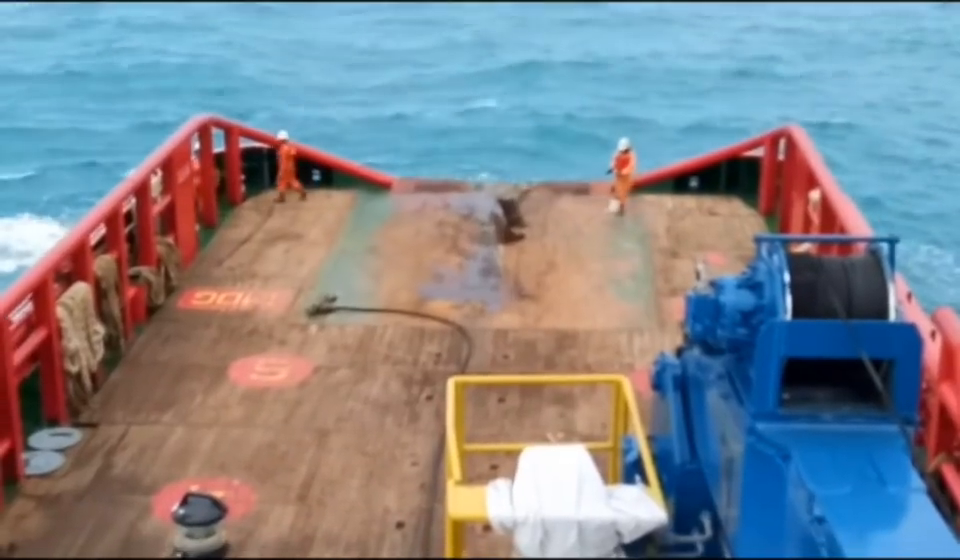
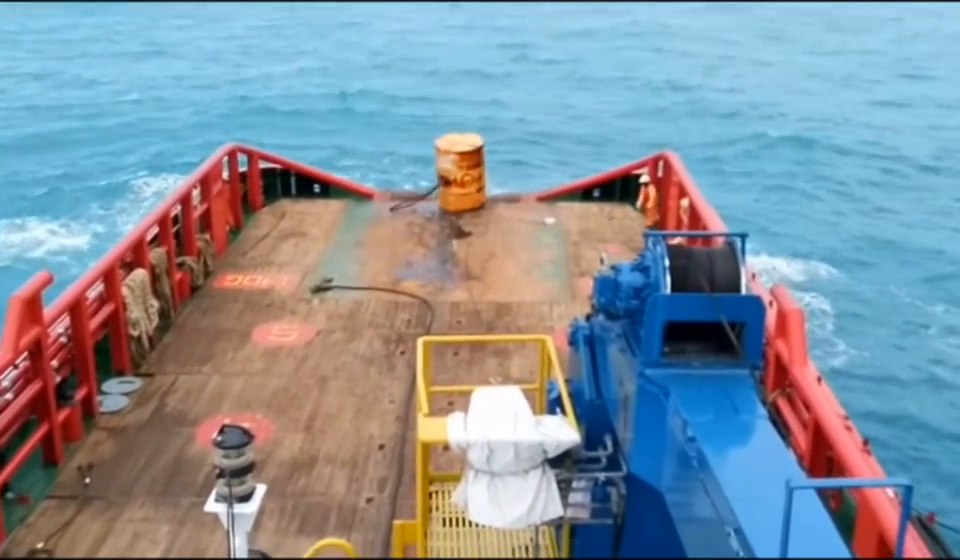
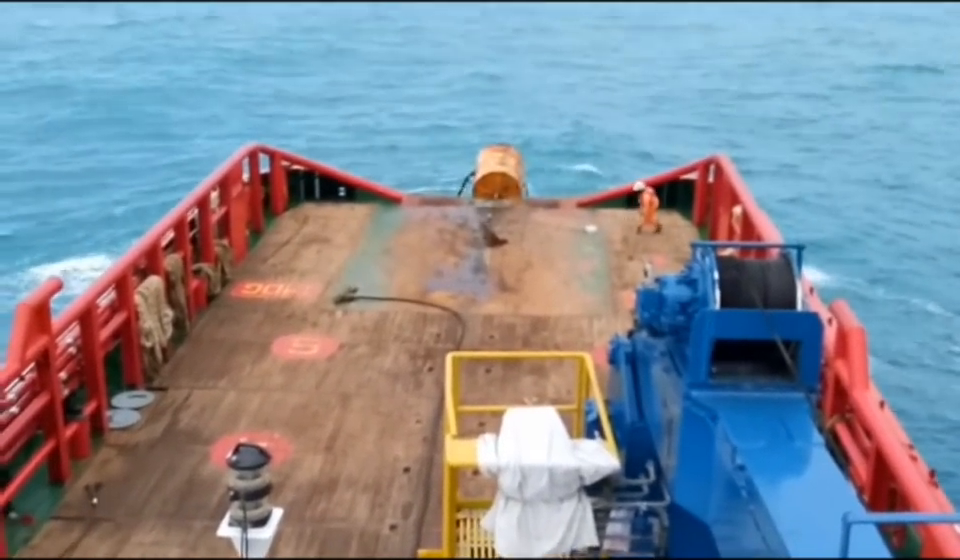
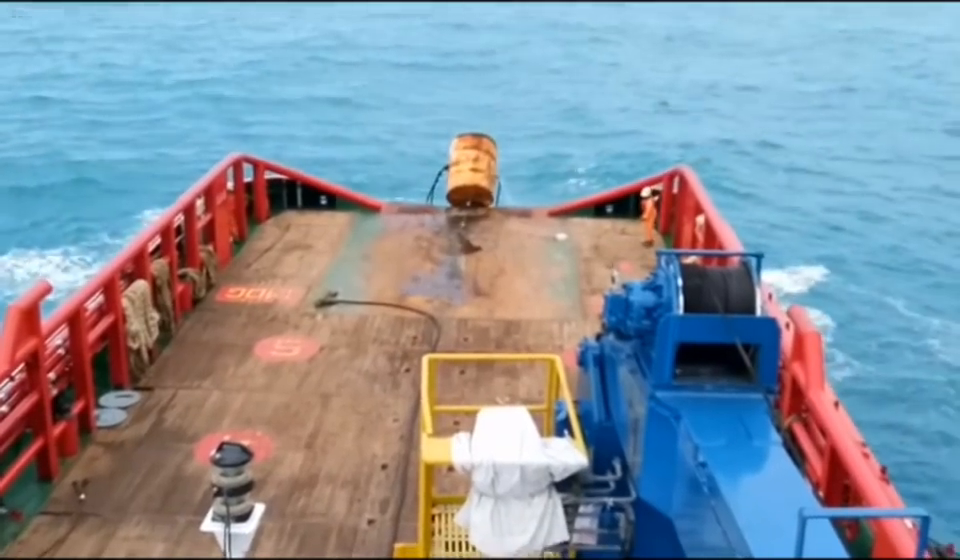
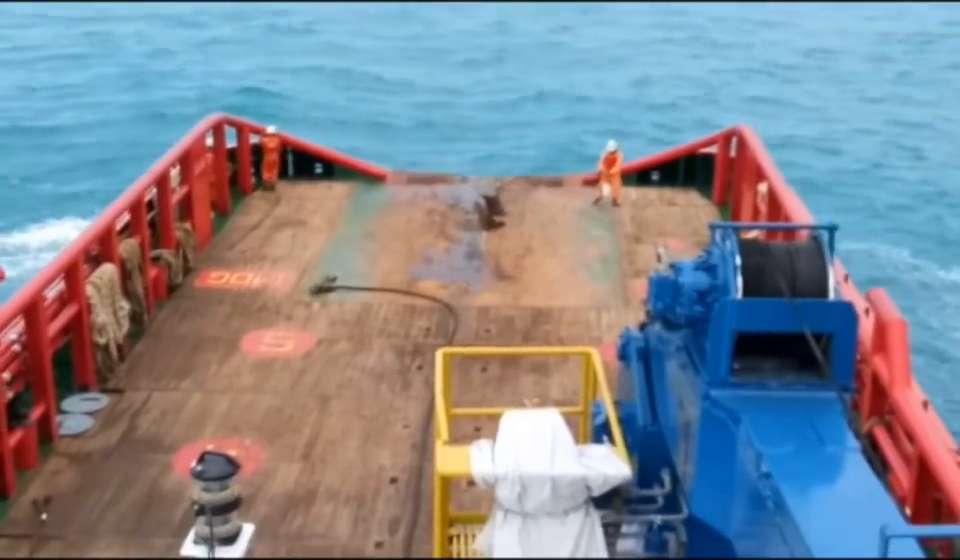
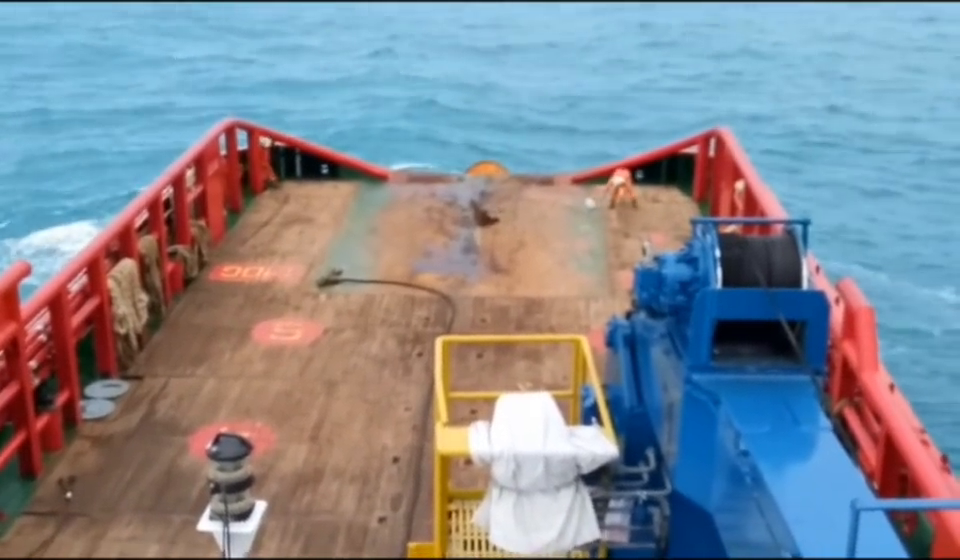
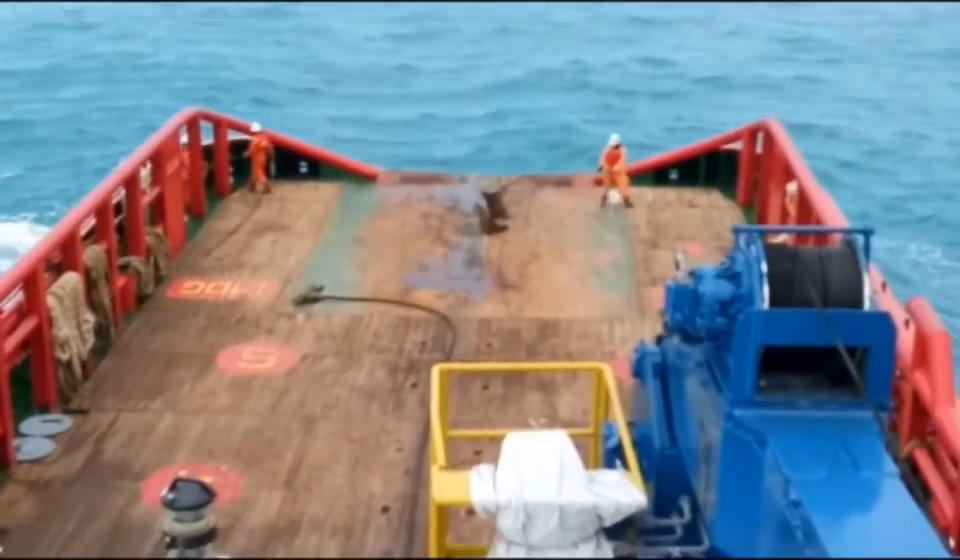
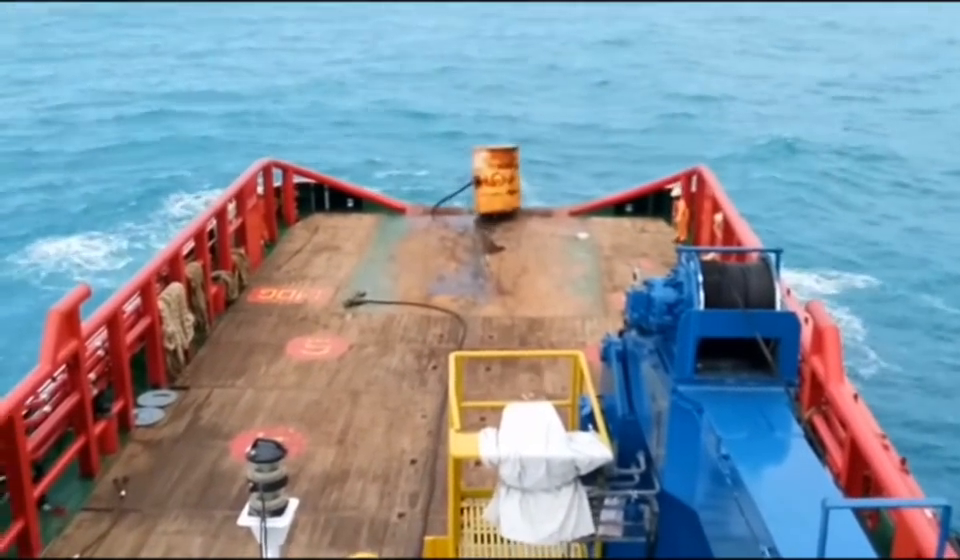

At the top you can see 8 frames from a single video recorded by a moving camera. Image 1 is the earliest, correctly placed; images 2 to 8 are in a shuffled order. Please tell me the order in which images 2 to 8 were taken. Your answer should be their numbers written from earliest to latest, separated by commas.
7, 5, 6, 3, 4, 8, 2
